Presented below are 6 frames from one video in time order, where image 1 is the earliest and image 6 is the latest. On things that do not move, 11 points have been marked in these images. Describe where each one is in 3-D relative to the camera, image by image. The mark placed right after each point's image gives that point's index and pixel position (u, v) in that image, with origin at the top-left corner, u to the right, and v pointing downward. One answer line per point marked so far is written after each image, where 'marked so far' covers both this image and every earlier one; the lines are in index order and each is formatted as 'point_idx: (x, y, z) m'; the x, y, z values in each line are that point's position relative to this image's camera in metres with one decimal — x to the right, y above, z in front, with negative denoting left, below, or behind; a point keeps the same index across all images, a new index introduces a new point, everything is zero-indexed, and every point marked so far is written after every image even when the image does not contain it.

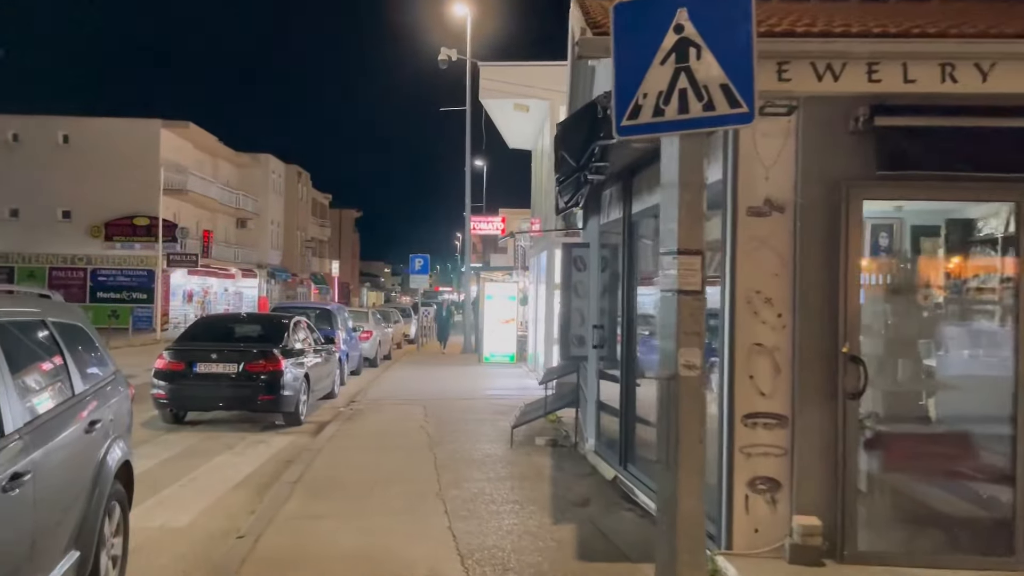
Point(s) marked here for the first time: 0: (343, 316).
0: (-3.1, -0.5, +15.8) m
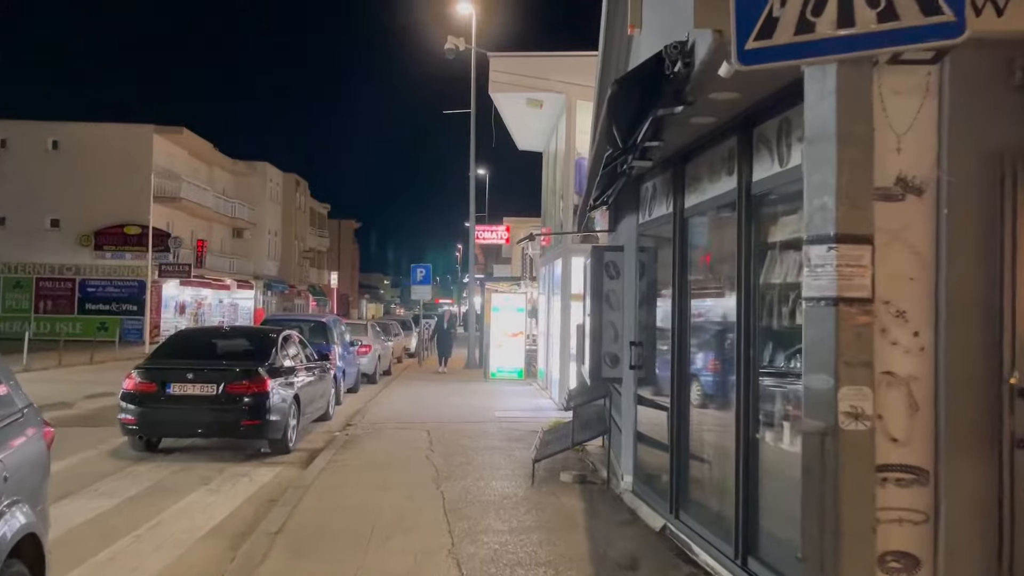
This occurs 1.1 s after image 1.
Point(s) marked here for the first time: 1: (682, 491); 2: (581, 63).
0: (-3.0, -0.7, +14.7) m
1: (+1.1, -1.3, +5.6) m
2: (+1.0, +3.3, +12.3) m
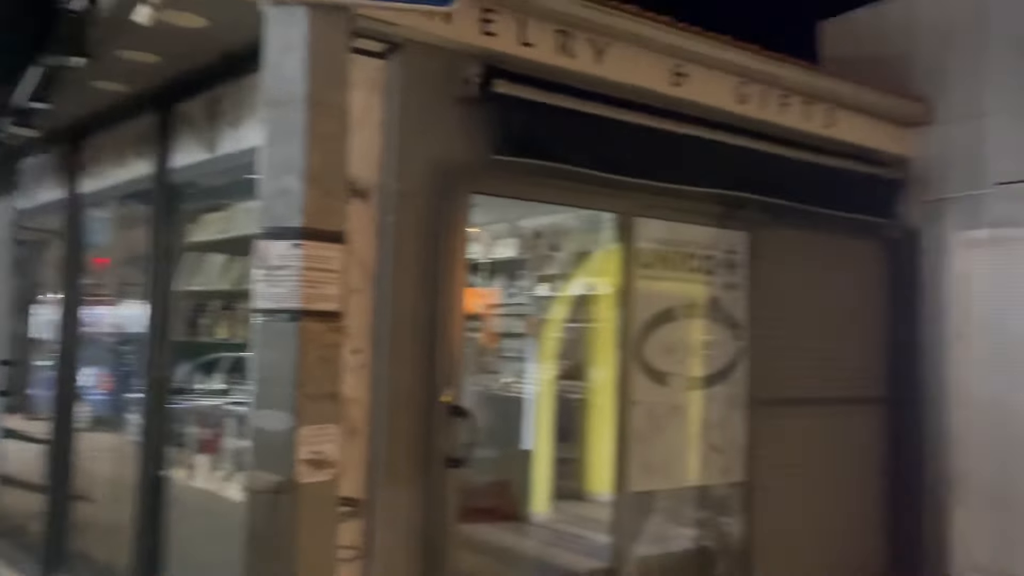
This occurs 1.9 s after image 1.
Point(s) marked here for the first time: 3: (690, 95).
0: (-11.3, -0.6, +8.9) m
1: (-2.4, -1.4, +4.5) m
2: (-6.6, +3.2, +9.7) m
3: (+0.7, +0.8, +3.5) m
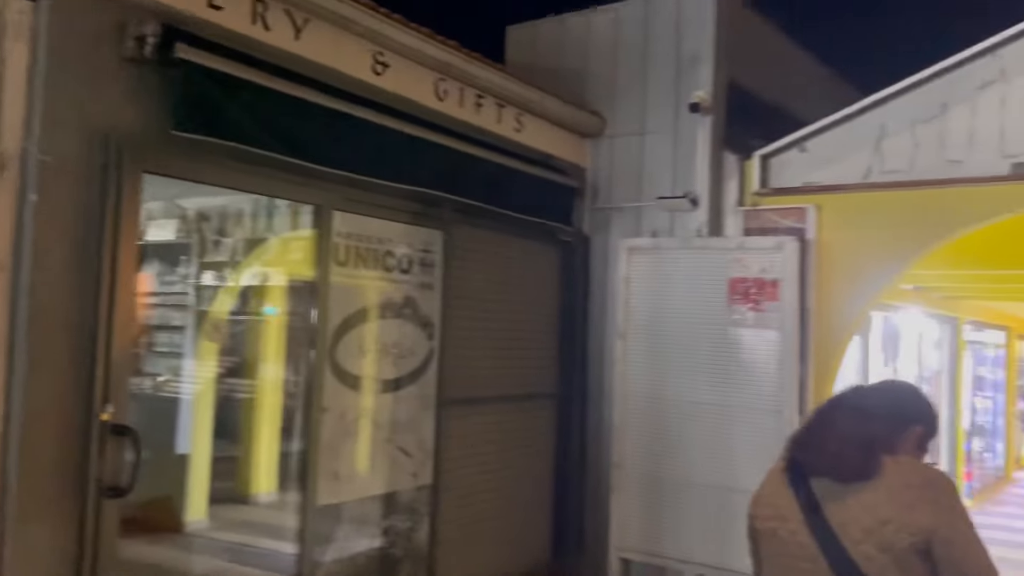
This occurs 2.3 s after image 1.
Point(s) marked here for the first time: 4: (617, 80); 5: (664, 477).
0: (-13.7, -0.2, +3.7) m
1: (-3.8, -1.3, +3.1) m
2: (-9.6, +3.5, +6.2) m
3: (-0.5, +0.8, +3.3) m
4: (+0.6, +1.1, +4.6) m
5: (+0.7, -0.9, +4.2) m
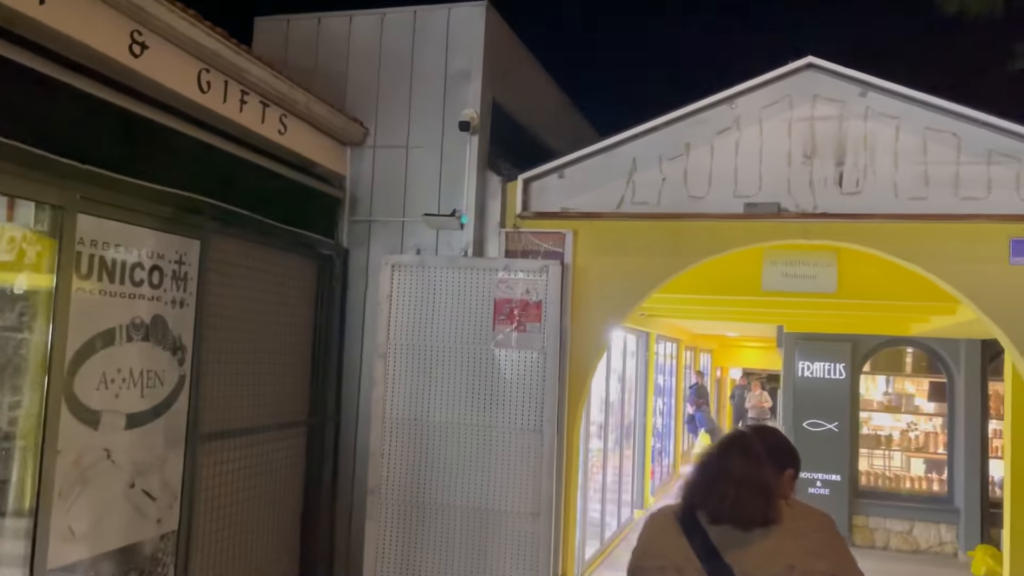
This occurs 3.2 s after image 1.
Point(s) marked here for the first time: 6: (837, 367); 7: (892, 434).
0: (-13.7, +0.1, -1.5) m
1: (-4.3, -1.3, +1.4) m
2: (-10.7, +3.7, +2.4) m
3: (-1.2, +0.7, +2.9) m
4: (-0.7, +1.0, +4.4) m
5: (-0.4, -1.0, +4.1) m
6: (+3.3, -0.8, +8.6) m
7: (+4.0, -1.5, +8.9) m
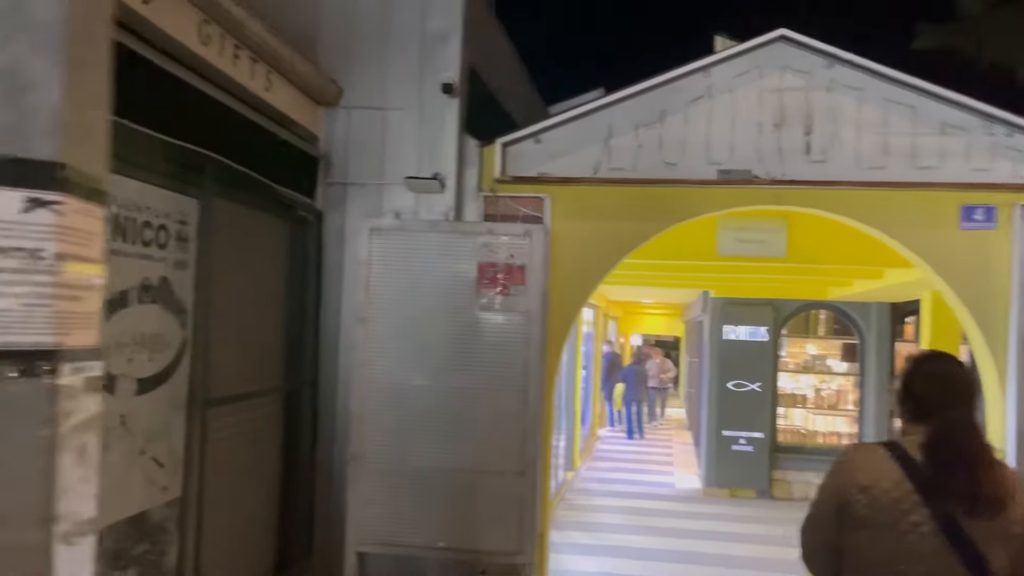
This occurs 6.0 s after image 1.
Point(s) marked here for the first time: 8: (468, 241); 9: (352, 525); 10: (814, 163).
0: (-13.0, 0.0, -3.1) m
1: (-4.0, -1.2, +1.0) m
2: (-10.5, +3.8, +1.0) m
3: (-1.2, +0.9, +2.7) m
4: (-0.8, +1.2, +4.3) m
5: (-0.5, -0.9, +4.1) m
6: (+2.6, -0.5, +9.0) m
7: (+3.3, -1.2, +9.4) m
8: (-0.2, +0.2, +4.1) m
9: (-0.8, -1.1, +4.1) m
10: (+1.5, +0.6, +4.2) m
